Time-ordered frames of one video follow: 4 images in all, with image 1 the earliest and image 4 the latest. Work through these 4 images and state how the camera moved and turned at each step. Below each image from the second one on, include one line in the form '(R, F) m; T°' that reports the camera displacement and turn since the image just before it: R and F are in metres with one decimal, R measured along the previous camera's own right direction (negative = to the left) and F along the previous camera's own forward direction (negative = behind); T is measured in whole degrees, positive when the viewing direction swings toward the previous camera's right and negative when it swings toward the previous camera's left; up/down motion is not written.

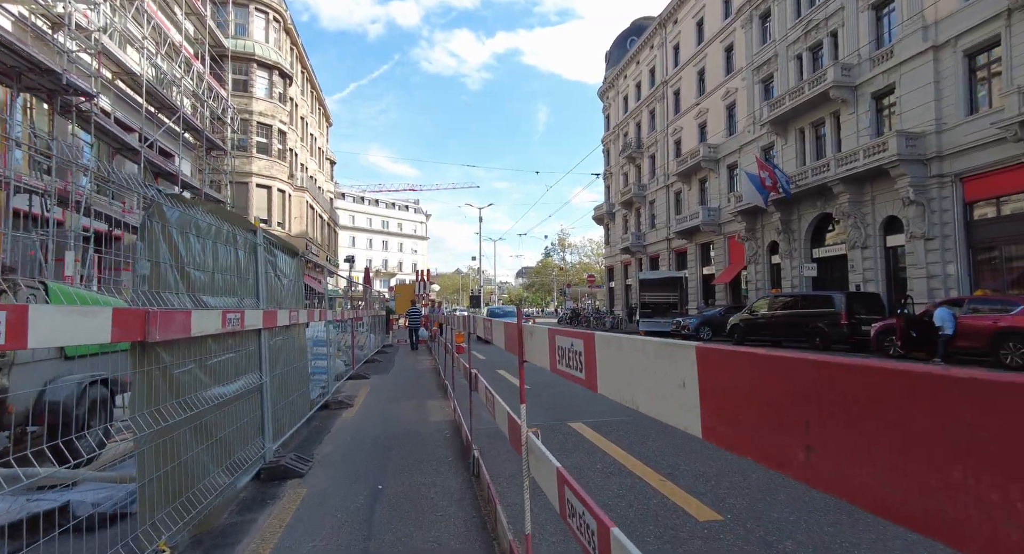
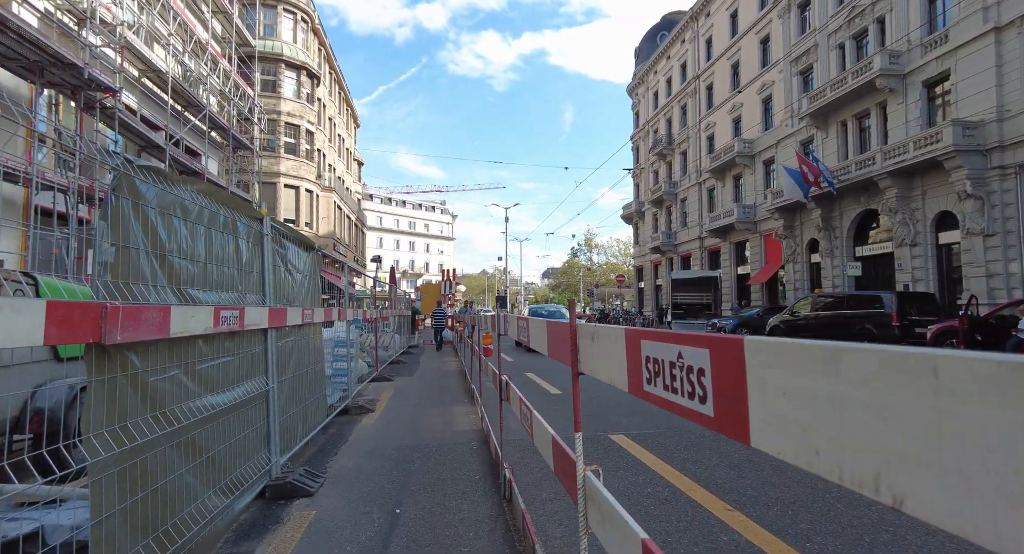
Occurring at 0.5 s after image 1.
(-0.1, +0.5) m; -3°
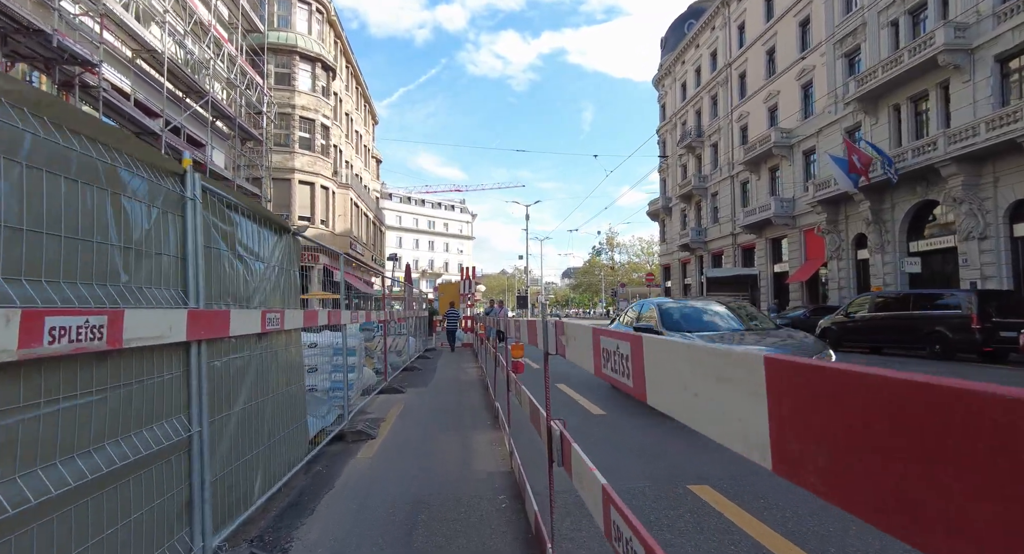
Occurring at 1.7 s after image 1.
(-0.2, +1.4) m; -2°
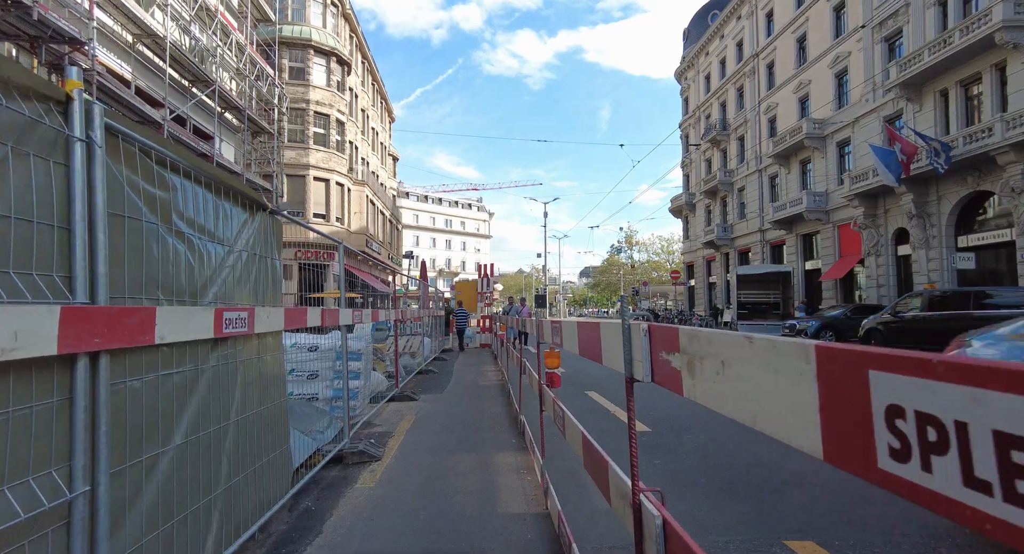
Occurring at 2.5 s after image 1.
(-0.1, +0.9) m; -2°
